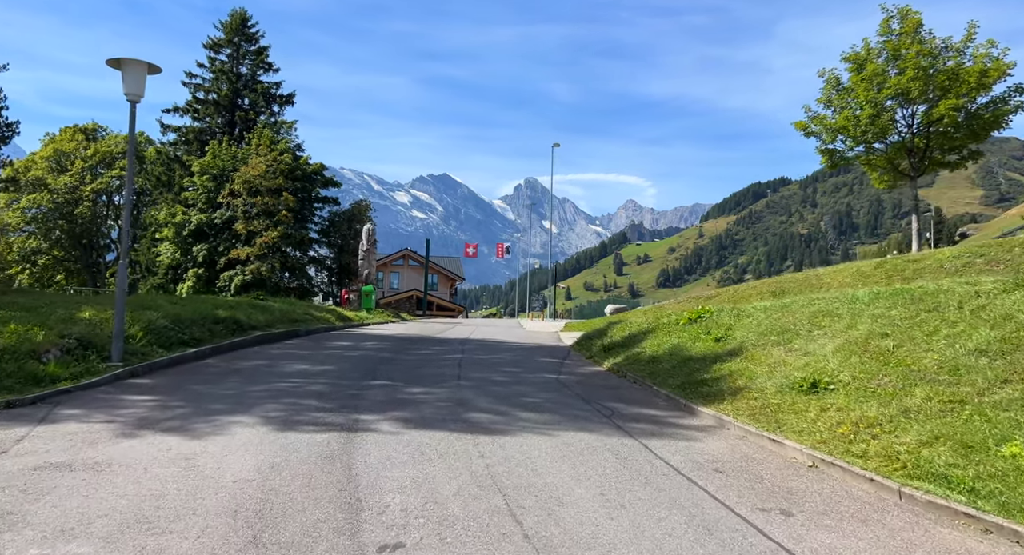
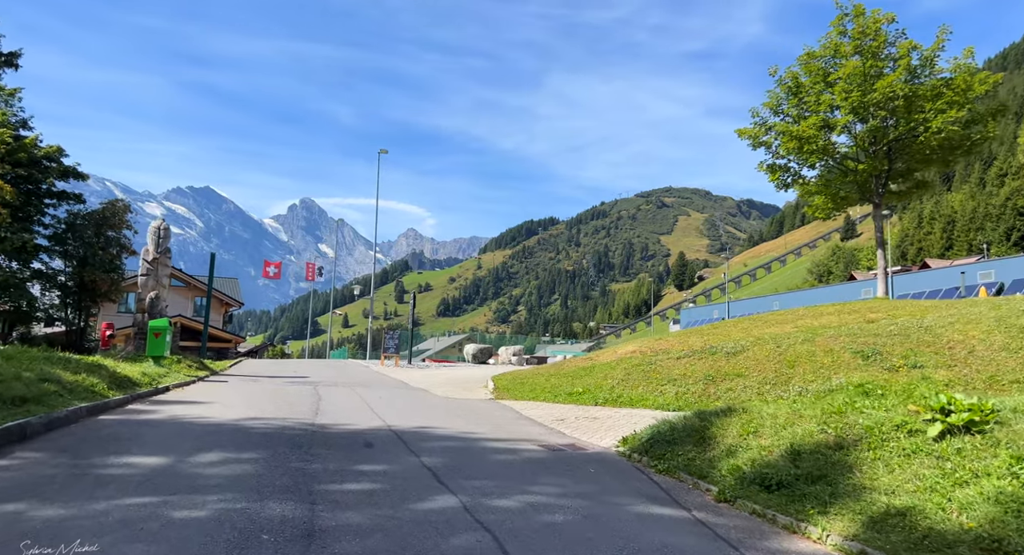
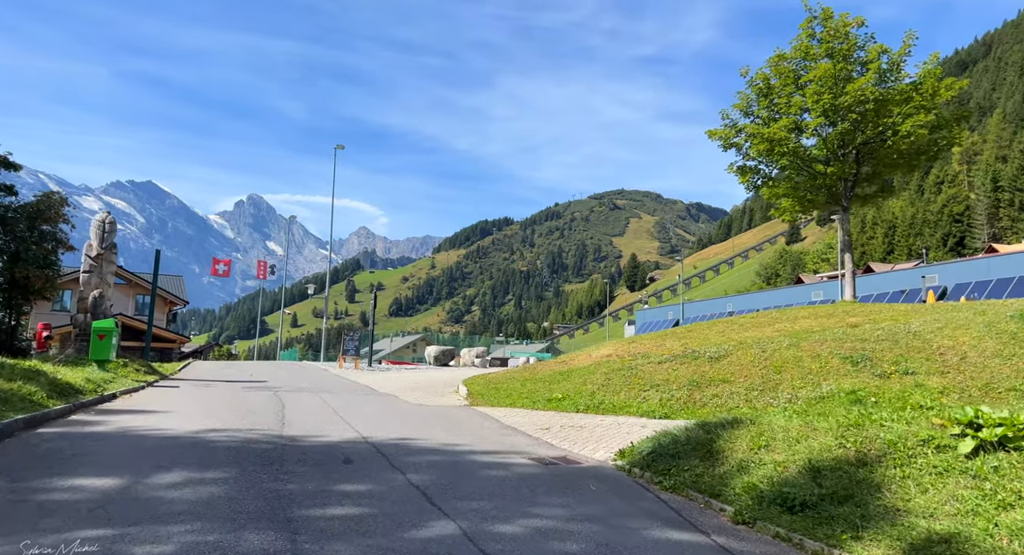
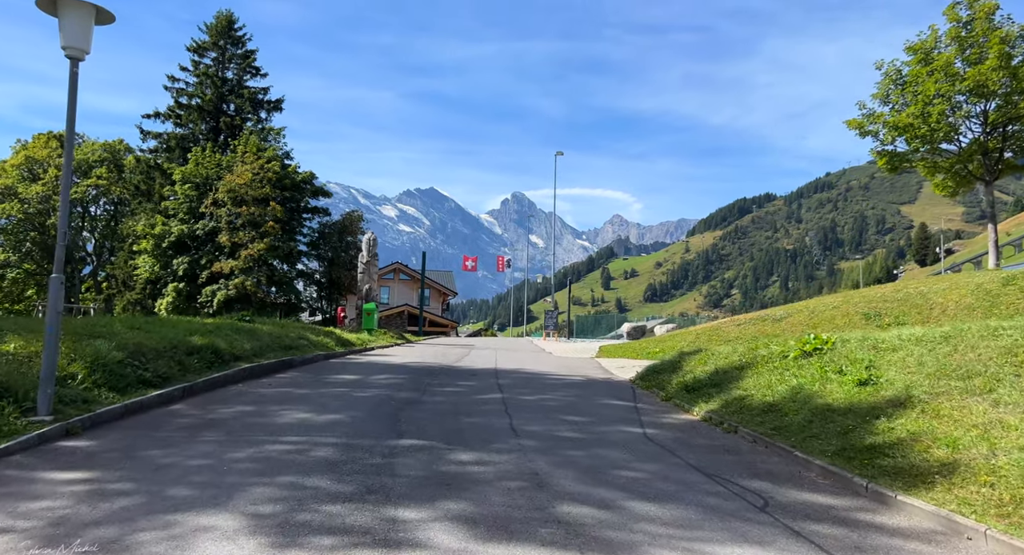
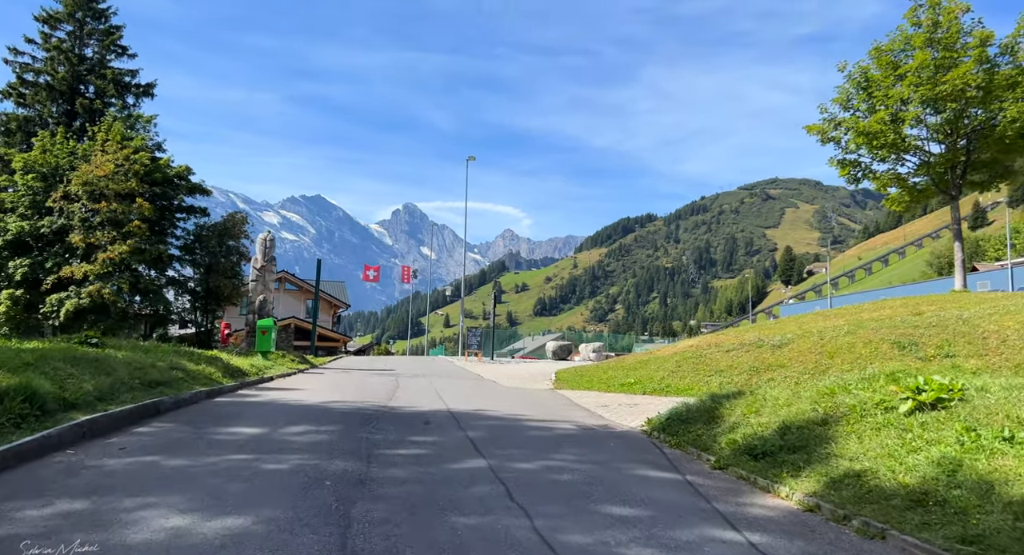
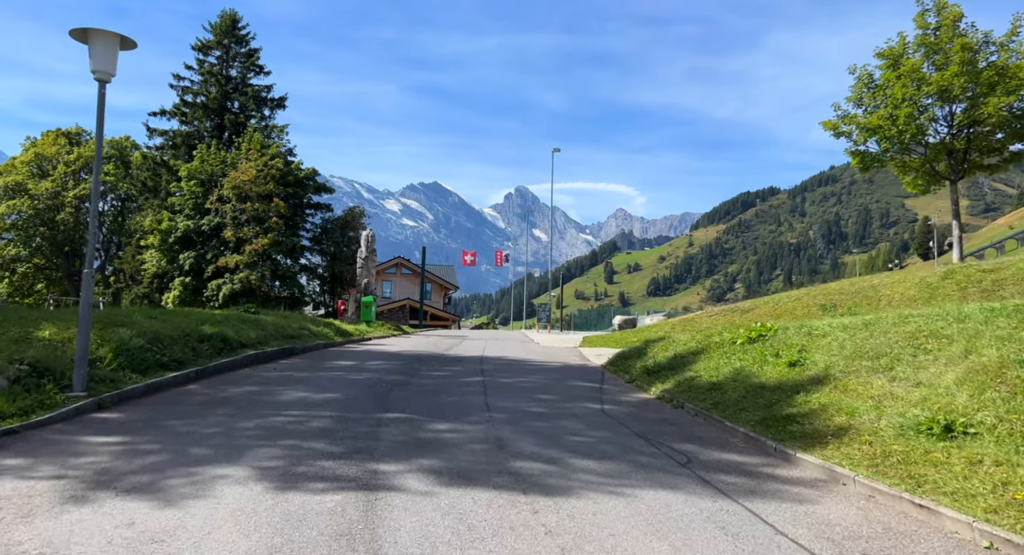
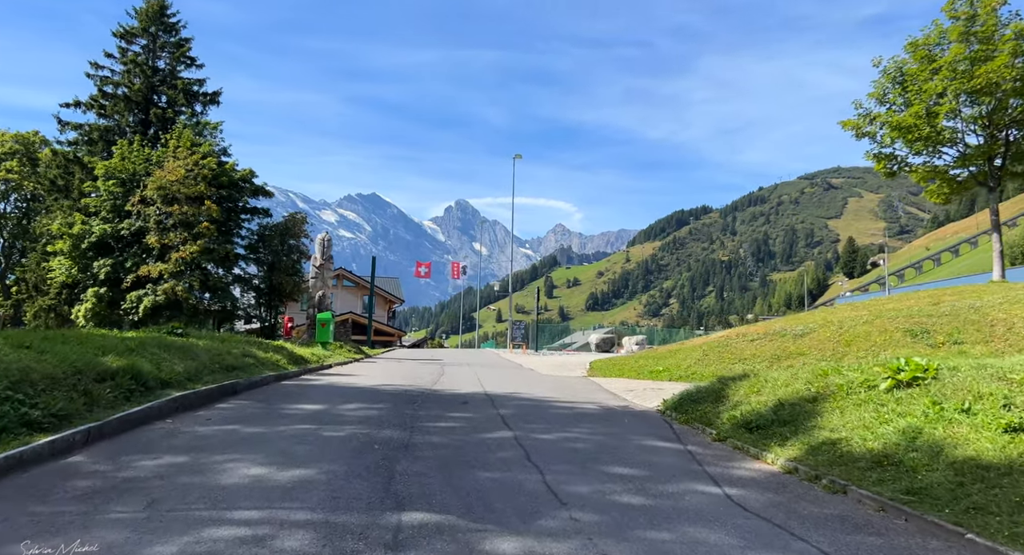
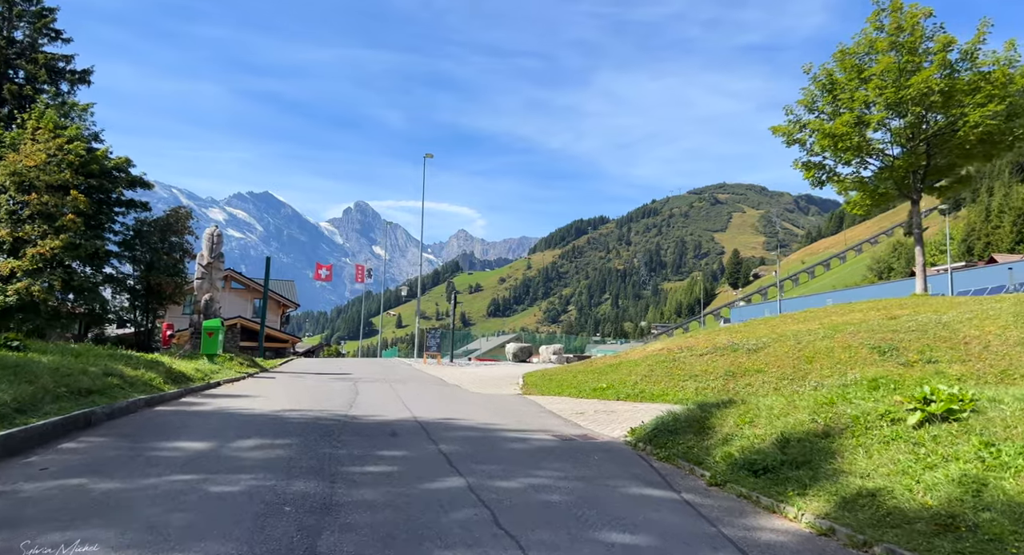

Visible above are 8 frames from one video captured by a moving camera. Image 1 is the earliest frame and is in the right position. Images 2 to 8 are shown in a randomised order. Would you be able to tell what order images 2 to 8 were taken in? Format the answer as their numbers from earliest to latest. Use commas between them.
6, 4, 7, 5, 8, 2, 3
